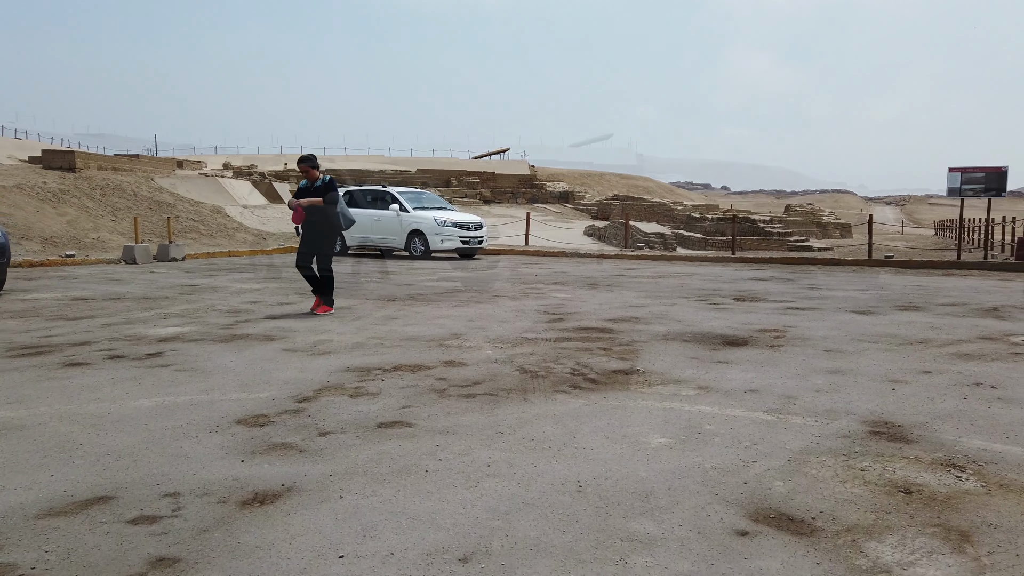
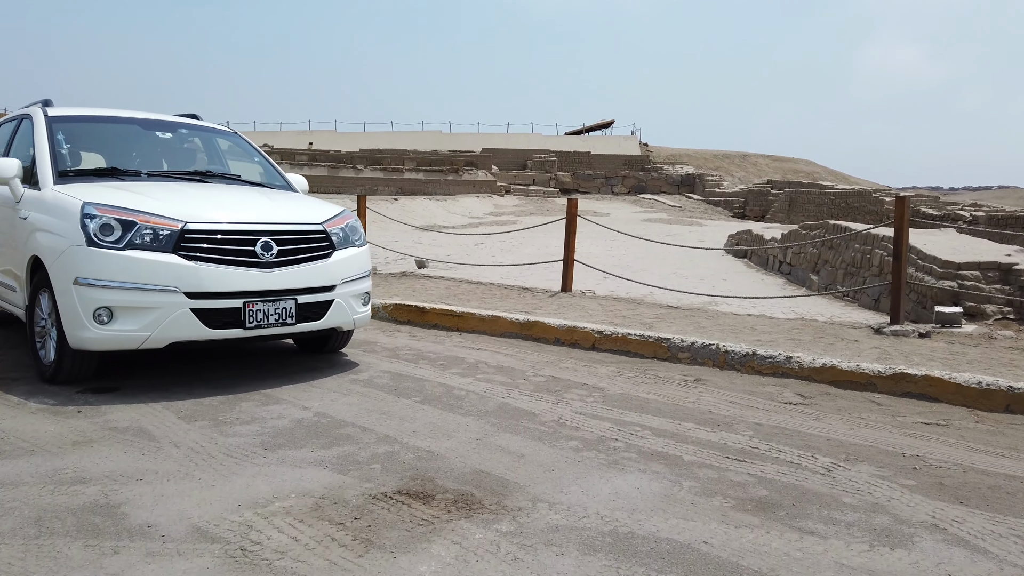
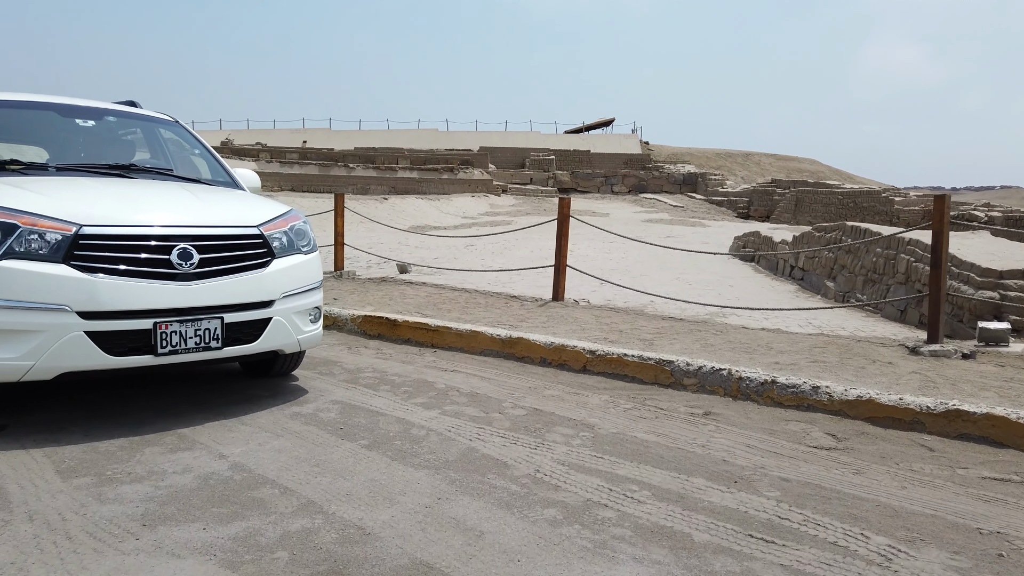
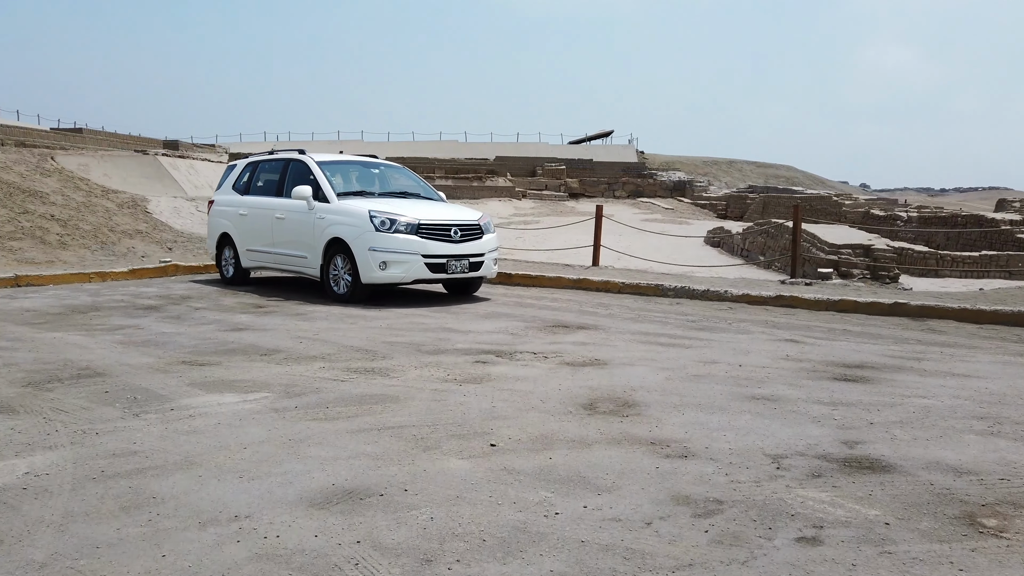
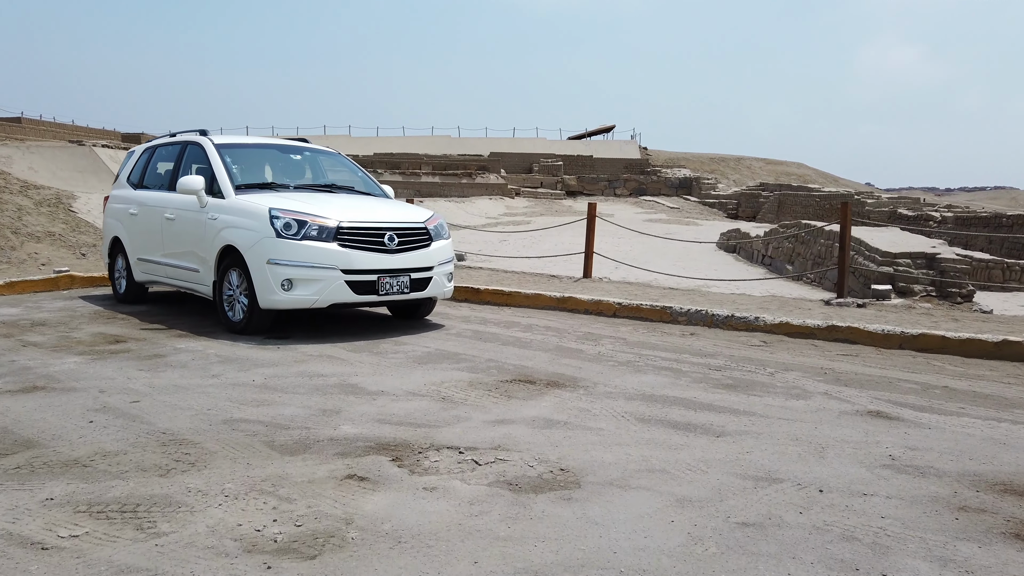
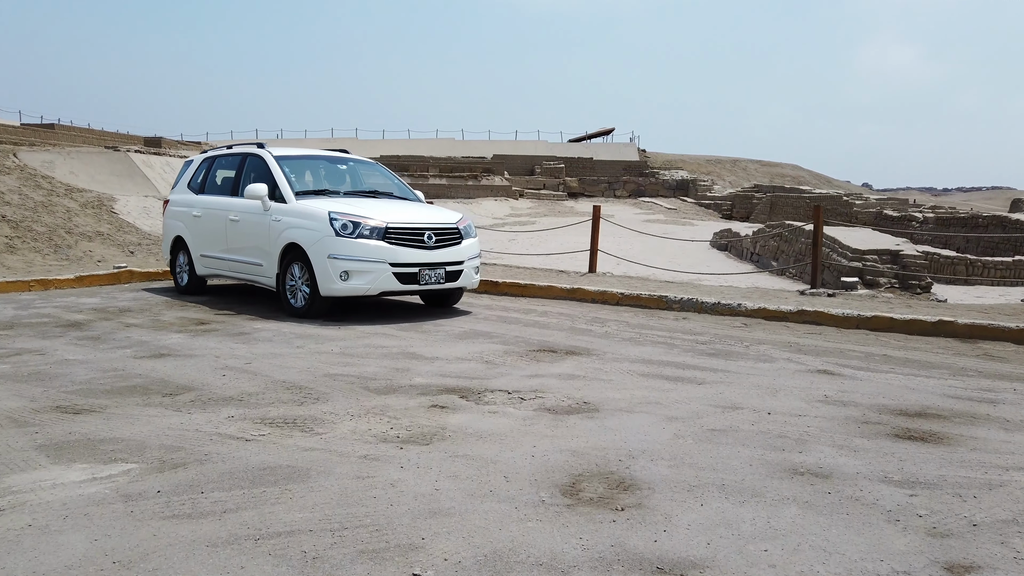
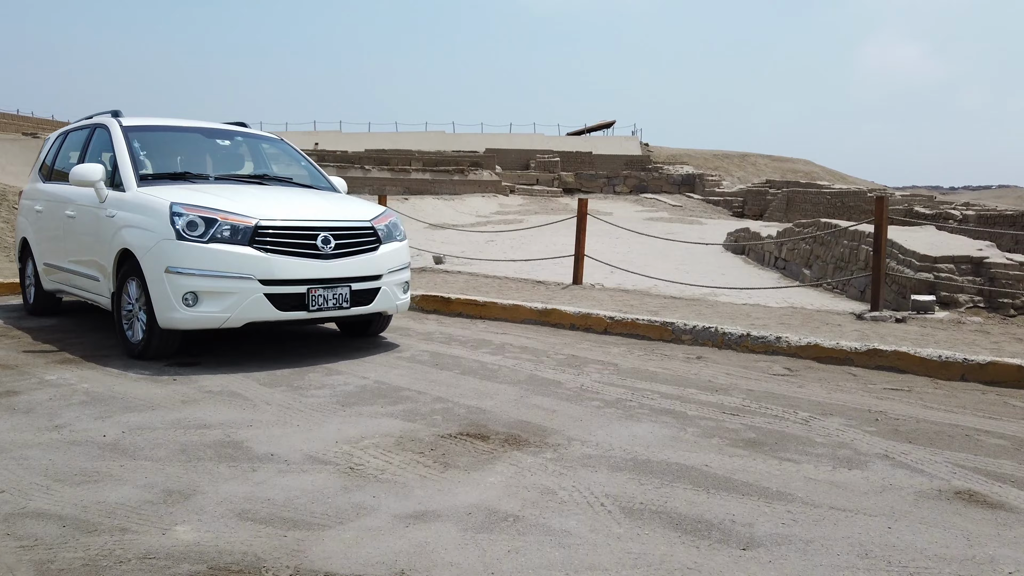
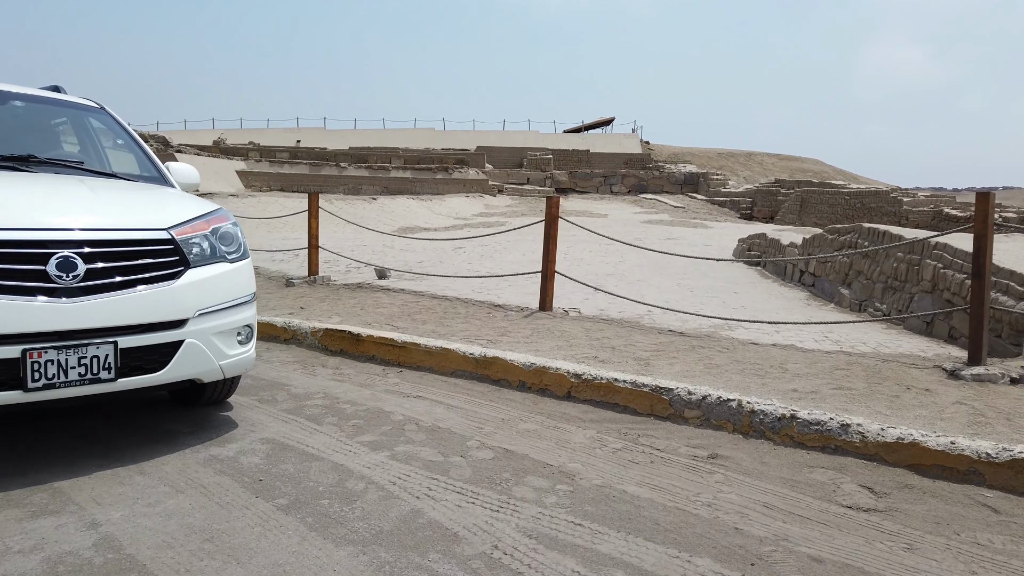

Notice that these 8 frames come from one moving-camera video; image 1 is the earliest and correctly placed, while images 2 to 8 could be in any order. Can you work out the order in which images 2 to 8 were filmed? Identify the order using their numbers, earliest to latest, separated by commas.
4, 6, 5, 7, 2, 3, 8
